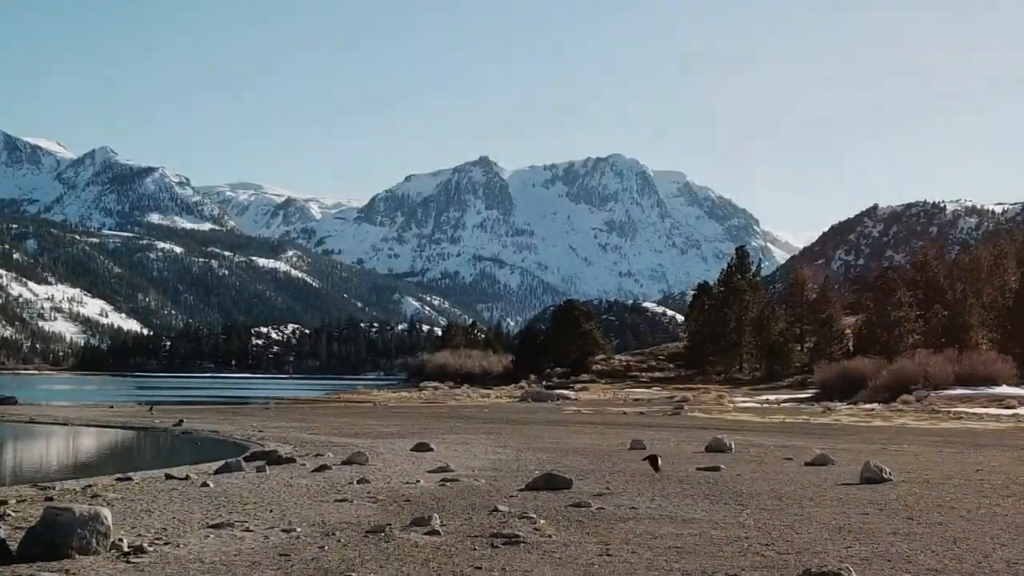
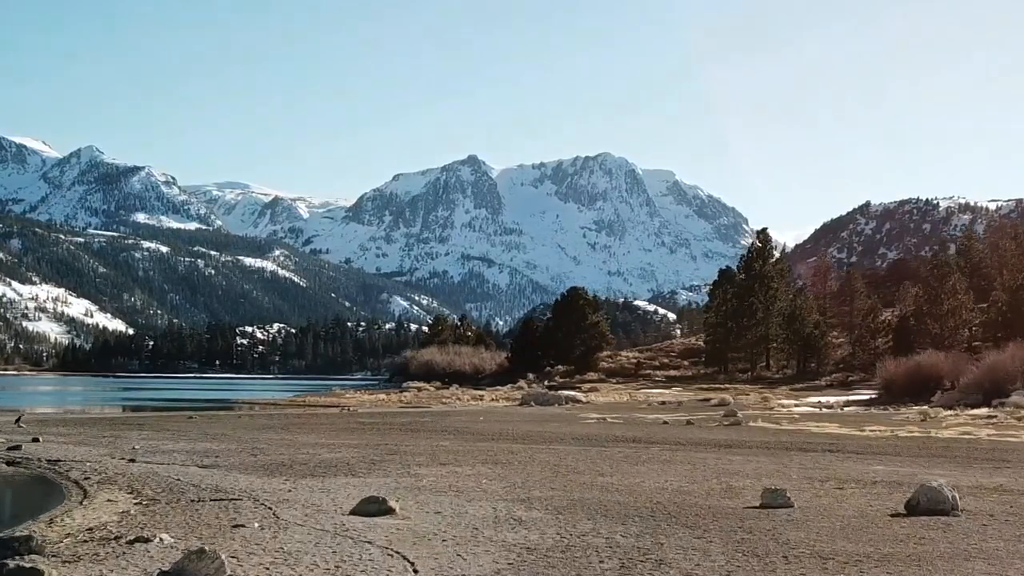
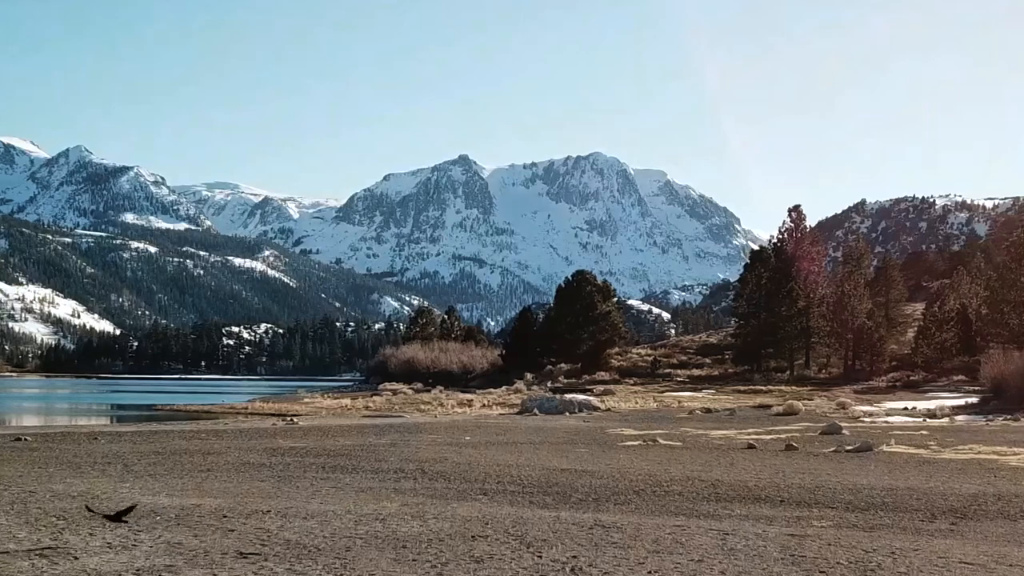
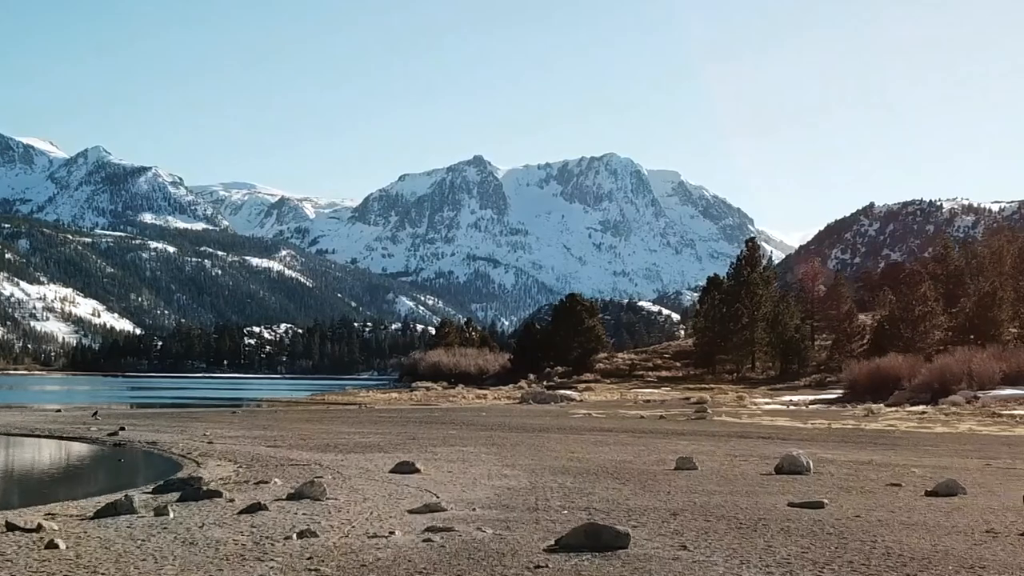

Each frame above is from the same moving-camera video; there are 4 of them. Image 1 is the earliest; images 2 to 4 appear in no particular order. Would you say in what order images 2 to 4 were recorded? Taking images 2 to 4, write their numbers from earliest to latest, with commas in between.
4, 2, 3
